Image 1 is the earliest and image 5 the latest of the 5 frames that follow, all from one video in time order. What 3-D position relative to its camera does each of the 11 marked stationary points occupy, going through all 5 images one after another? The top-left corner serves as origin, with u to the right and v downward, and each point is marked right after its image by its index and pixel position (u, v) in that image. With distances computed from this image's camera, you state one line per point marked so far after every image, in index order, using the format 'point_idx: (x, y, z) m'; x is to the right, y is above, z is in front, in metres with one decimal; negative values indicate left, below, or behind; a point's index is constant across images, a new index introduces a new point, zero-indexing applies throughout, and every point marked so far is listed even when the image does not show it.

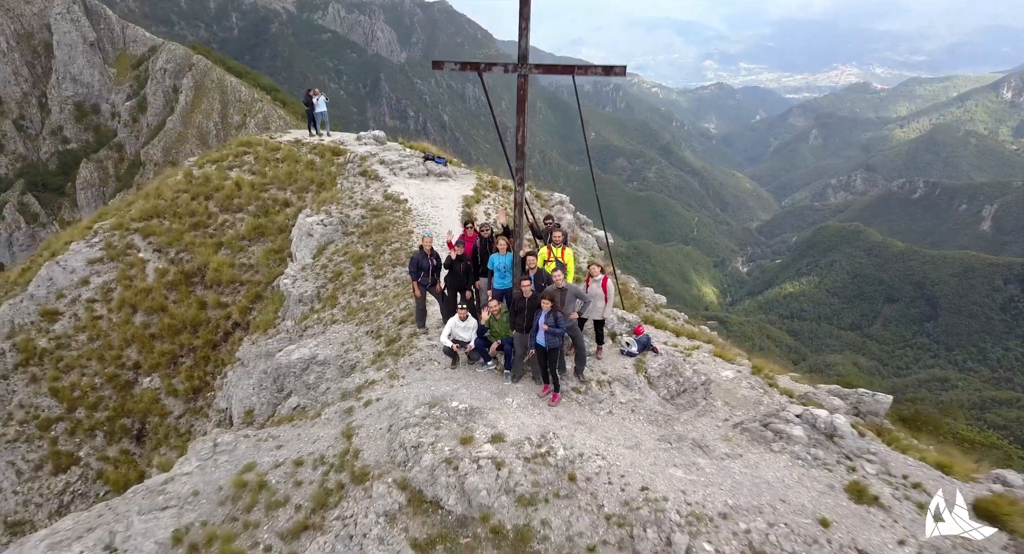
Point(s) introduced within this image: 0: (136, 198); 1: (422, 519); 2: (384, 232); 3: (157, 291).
0: (-14.7, +3.0, +19.4) m
1: (-1.5, -3.2, +7.1) m
2: (-4.0, +1.3, +15.7) m
3: (-11.3, -0.5, +15.6) m
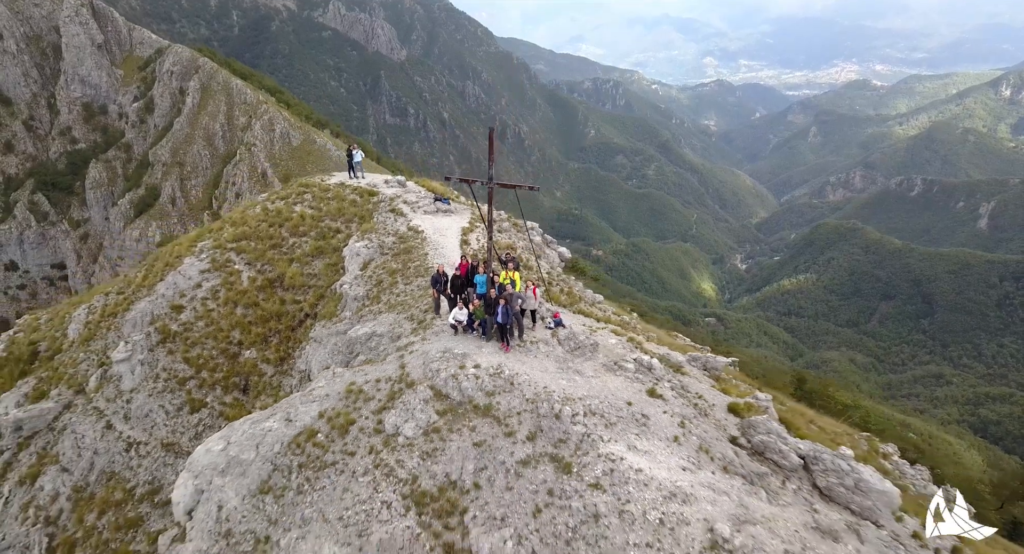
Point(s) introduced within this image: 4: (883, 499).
0: (-15.5, +2.8, +25.6) m
1: (-2.2, -3.5, +13.3) m
2: (-4.7, +1.1, +21.9) m
3: (-12.1, -0.7, +21.8) m
4: (+9.6, -5.8, +12.4) m
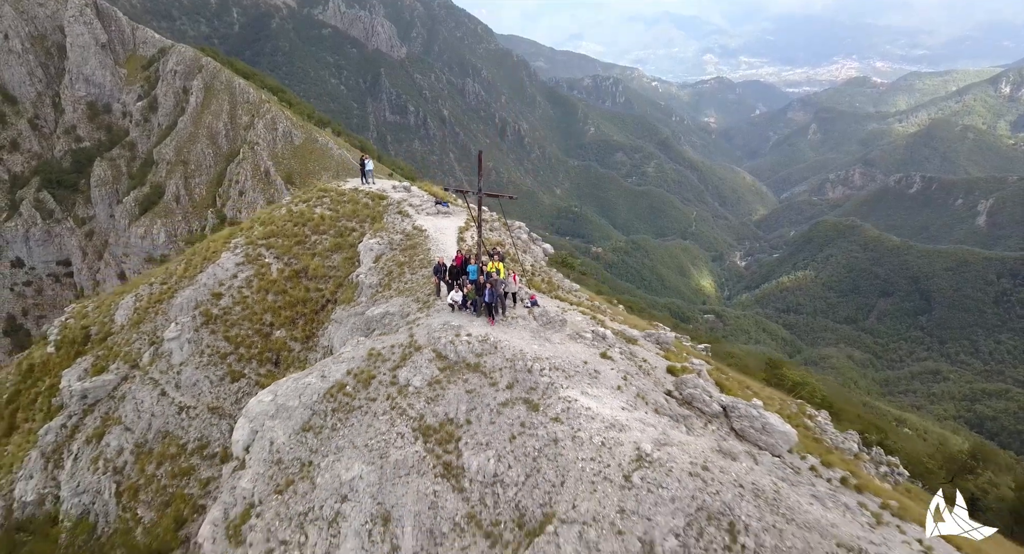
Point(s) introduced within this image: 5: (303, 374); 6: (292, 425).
0: (-16.0, +3.2, +29.1) m
1: (-2.7, -3.1, +16.8) m
2: (-5.3, +1.5, +25.4) m
3: (-12.6, -0.3, +25.3) m
4: (+9.0, -5.5, +15.9) m
5: (-8.0, -3.8, +18.0) m
6: (-7.6, -5.1, +16.4) m
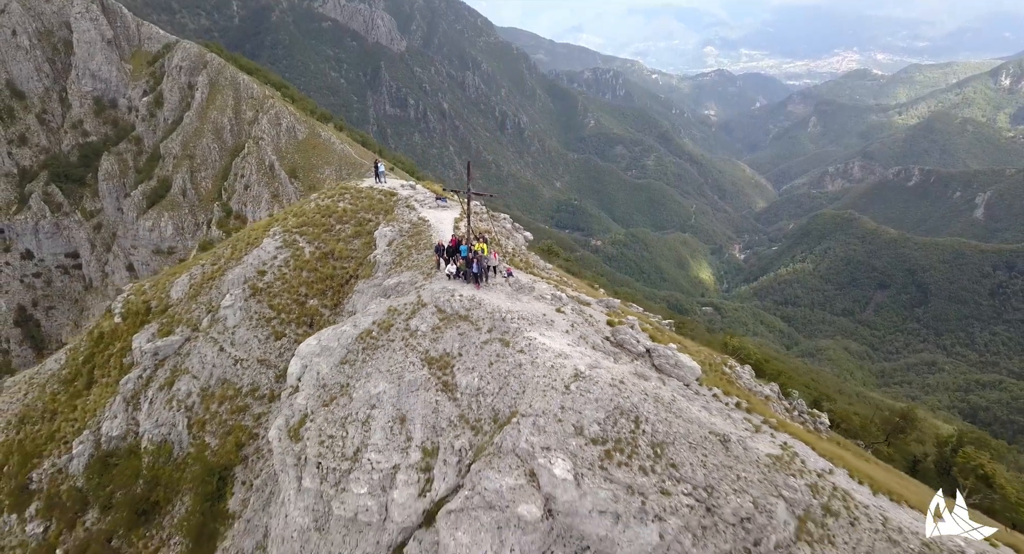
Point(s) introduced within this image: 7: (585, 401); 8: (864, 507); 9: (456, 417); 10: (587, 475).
0: (-16.9, +4.5, +34.9) m
1: (-3.6, -2.0, +22.7) m
2: (-6.2, +2.7, +31.2) m
3: (-13.5, +1.0, +31.2) m
4: (+8.1, -4.4, +21.8) m
5: (-8.9, -2.7, +23.9) m
6: (-8.5, -4.0, +22.3) m
7: (+2.8, -4.9, +18.6) m
8: (+14.1, -9.2, +18.7) m
9: (-2.3, -5.7, +19.3) m
10: (+2.7, -7.2, +17.2) m
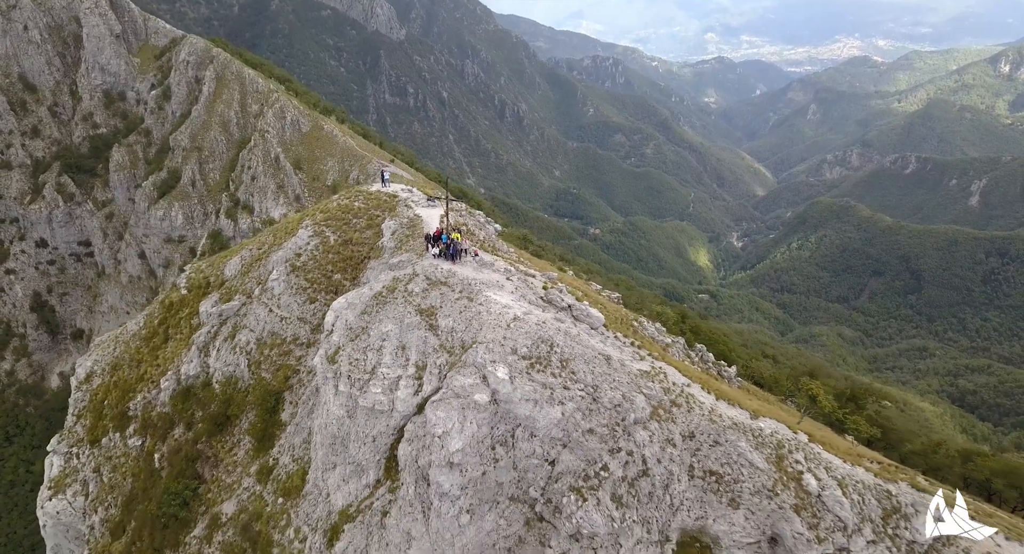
0: (-19.3, +6.2, +45.2) m
1: (-6.0, -0.6, +33.1) m
2: (-8.6, +4.4, +41.5) m
3: (-15.9, +2.6, +41.5) m
4: (+5.7, -2.9, +32.2) m
5: (-11.3, -1.2, +34.3) m
6: (-10.9, -2.6, +32.7) m
7: (+0.4, -3.6, +29.0) m
8: (+11.7, -7.8, +29.2) m
9: (-4.7, -4.3, +29.8) m
10: (+0.3, -5.9, +27.7) m
